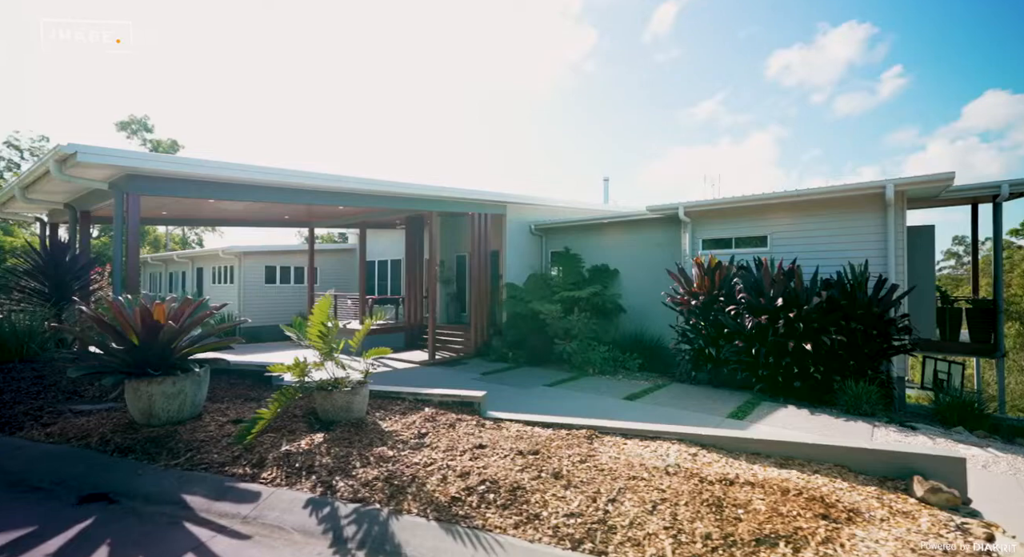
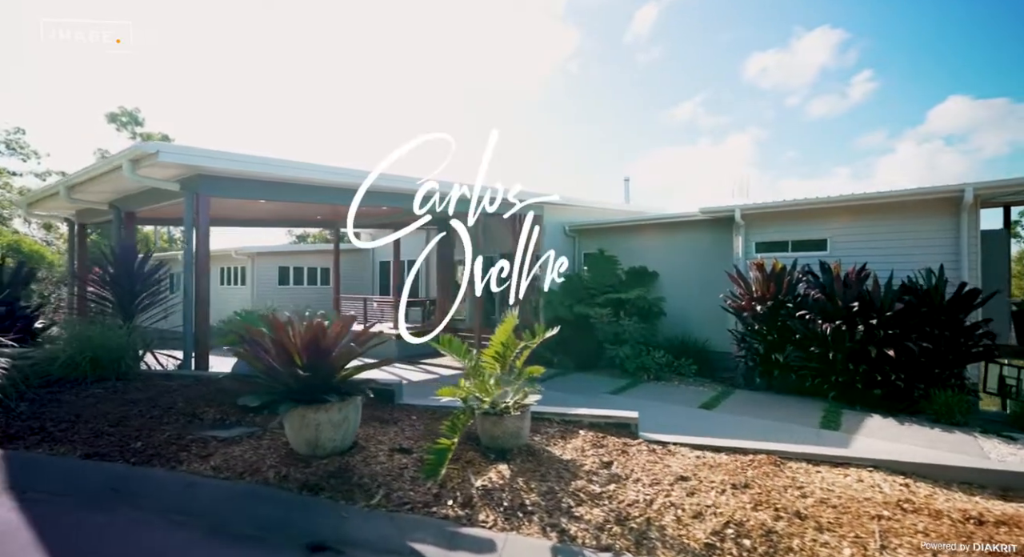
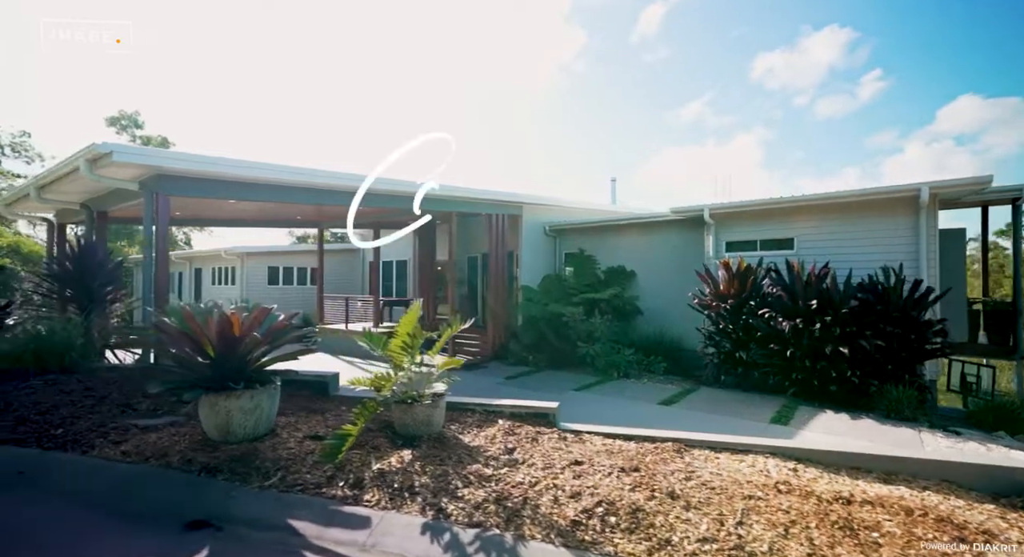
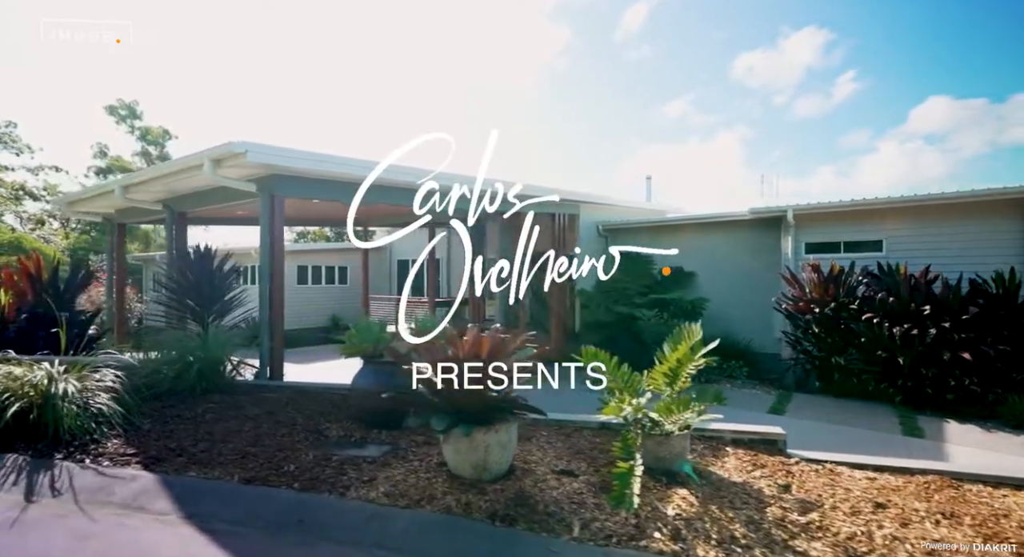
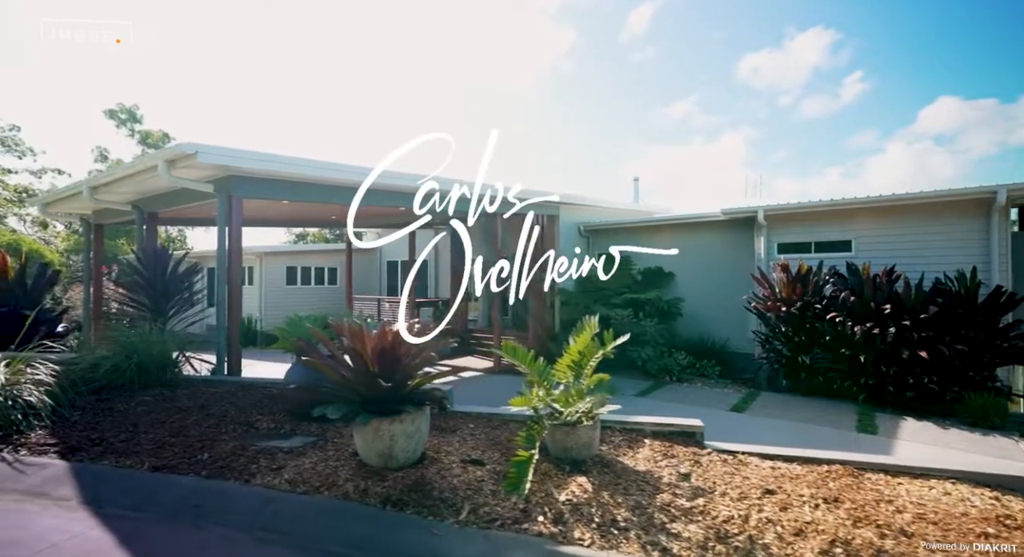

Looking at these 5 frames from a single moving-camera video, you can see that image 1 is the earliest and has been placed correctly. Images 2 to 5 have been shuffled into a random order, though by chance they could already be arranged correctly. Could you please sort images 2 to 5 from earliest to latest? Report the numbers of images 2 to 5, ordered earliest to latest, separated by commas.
3, 2, 5, 4
